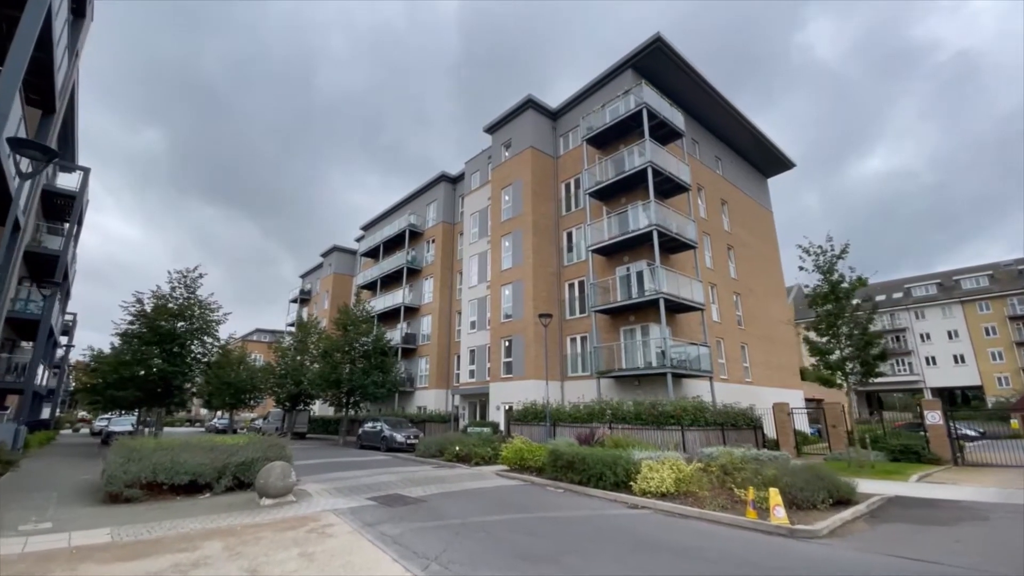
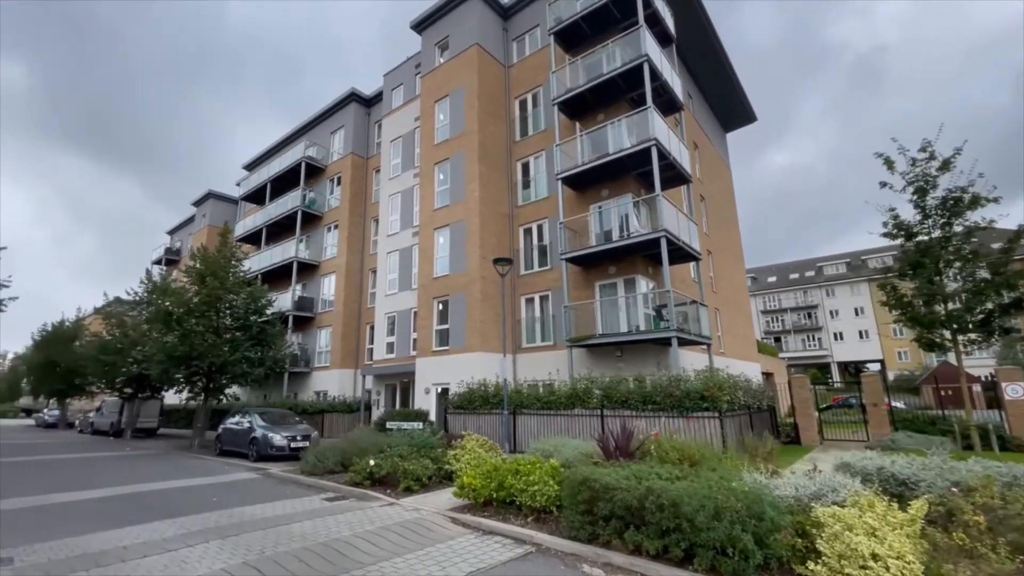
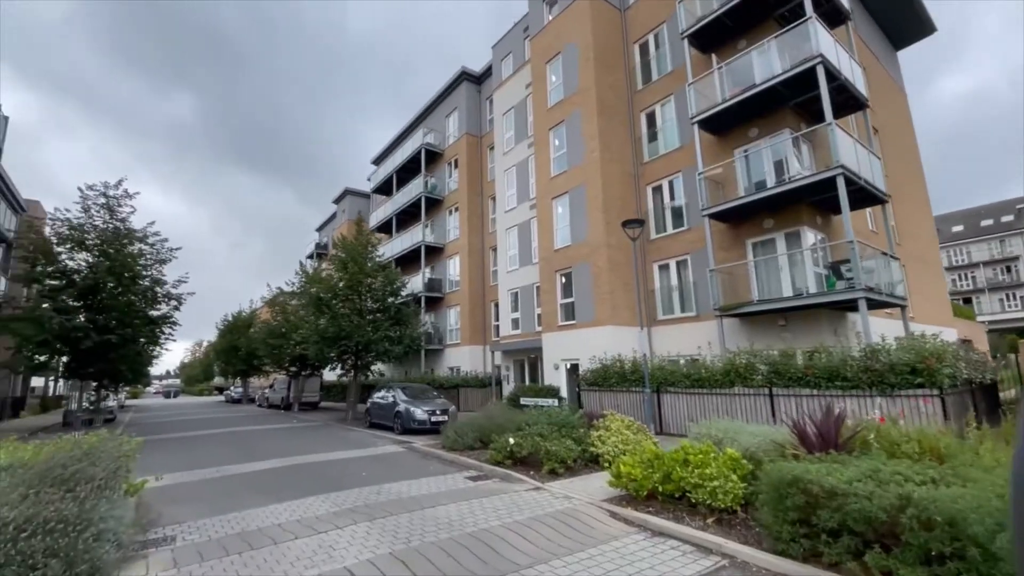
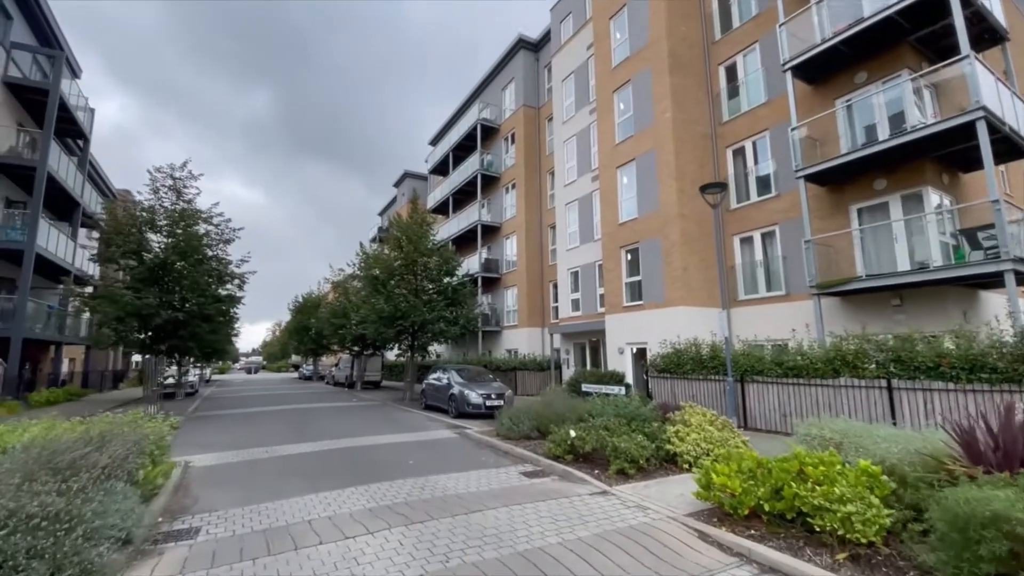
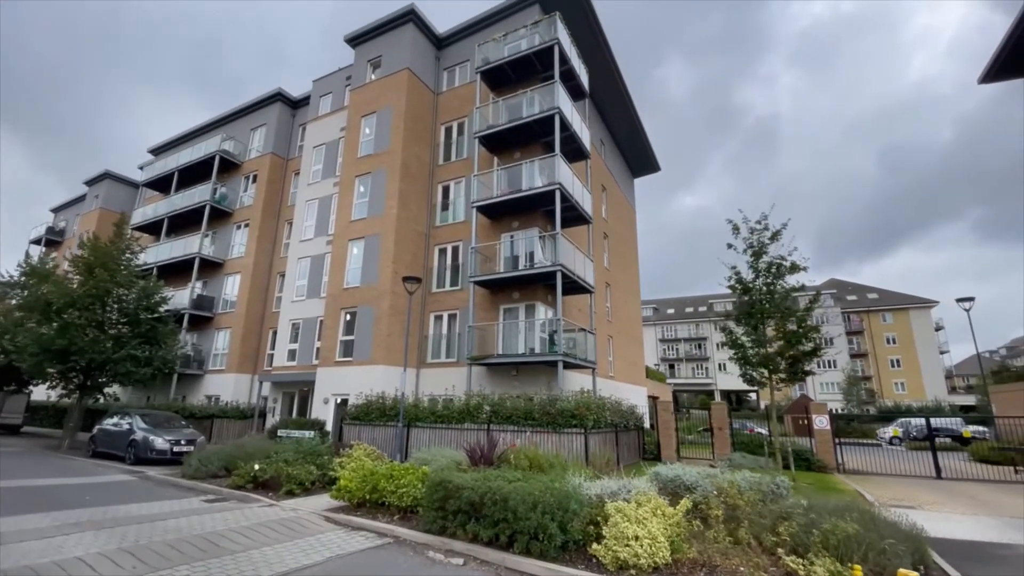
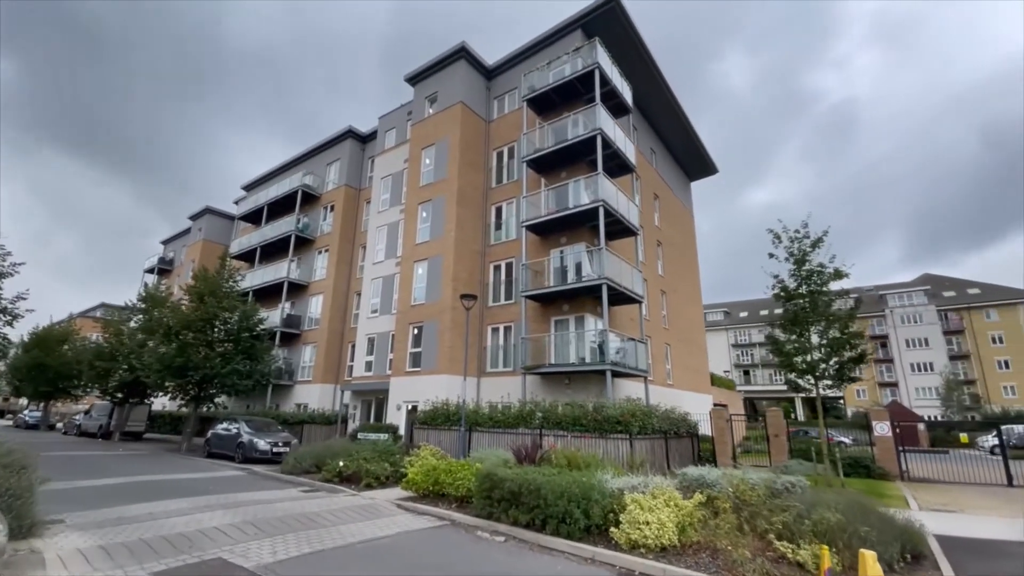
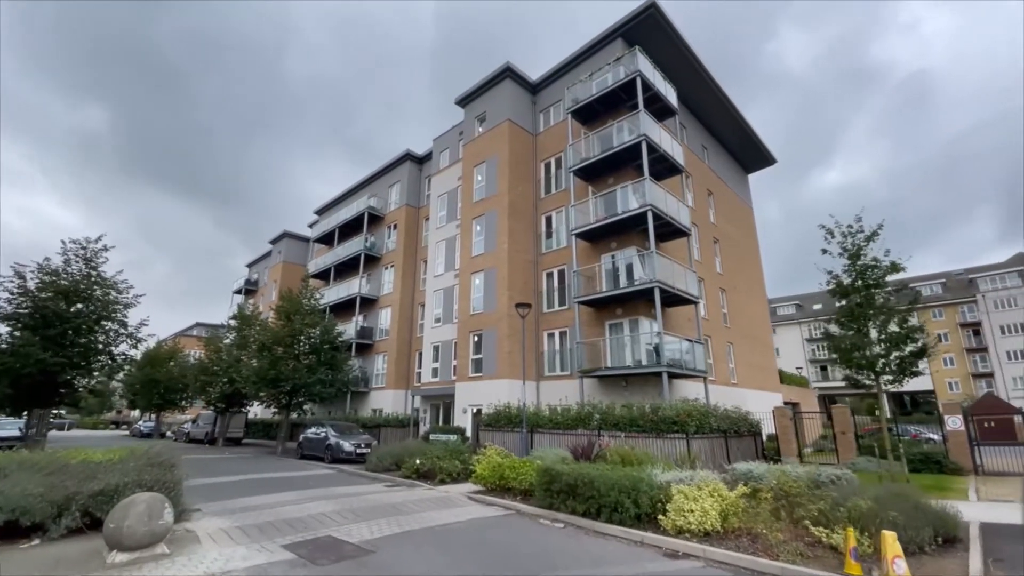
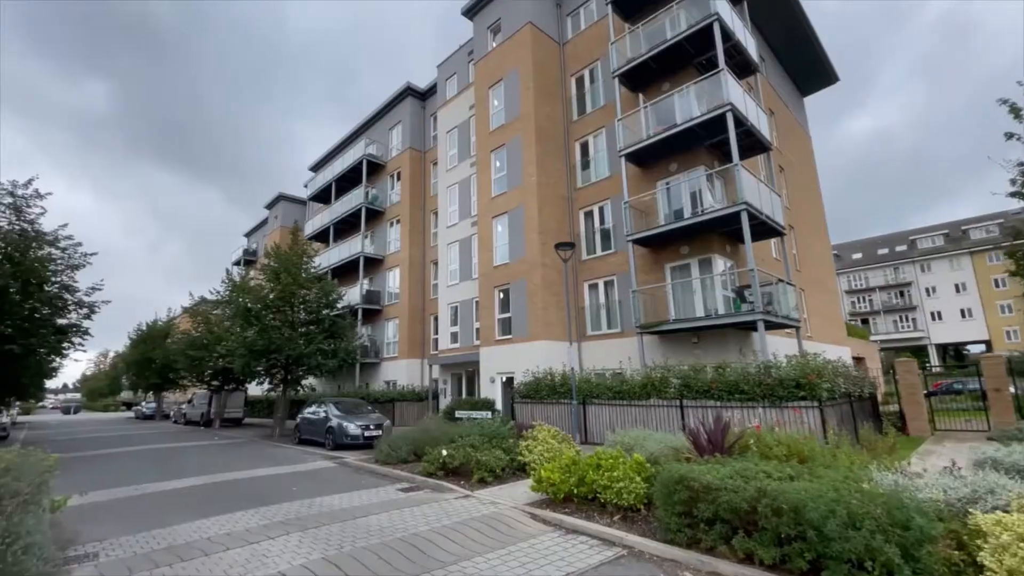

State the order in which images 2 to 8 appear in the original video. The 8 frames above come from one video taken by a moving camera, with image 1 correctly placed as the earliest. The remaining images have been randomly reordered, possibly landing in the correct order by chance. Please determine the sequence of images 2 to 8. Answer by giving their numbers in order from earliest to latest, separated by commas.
7, 6, 5, 2, 8, 3, 4
